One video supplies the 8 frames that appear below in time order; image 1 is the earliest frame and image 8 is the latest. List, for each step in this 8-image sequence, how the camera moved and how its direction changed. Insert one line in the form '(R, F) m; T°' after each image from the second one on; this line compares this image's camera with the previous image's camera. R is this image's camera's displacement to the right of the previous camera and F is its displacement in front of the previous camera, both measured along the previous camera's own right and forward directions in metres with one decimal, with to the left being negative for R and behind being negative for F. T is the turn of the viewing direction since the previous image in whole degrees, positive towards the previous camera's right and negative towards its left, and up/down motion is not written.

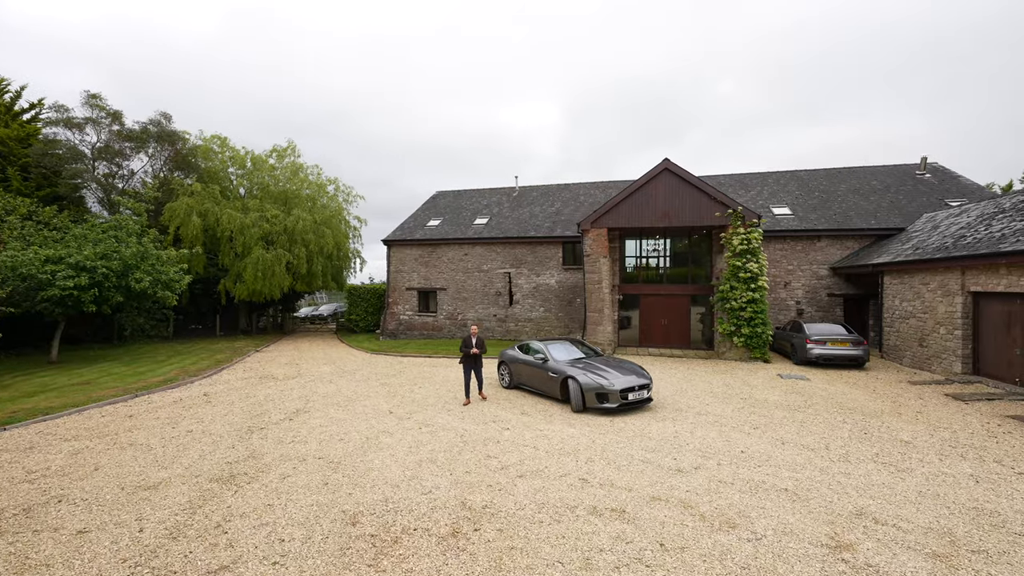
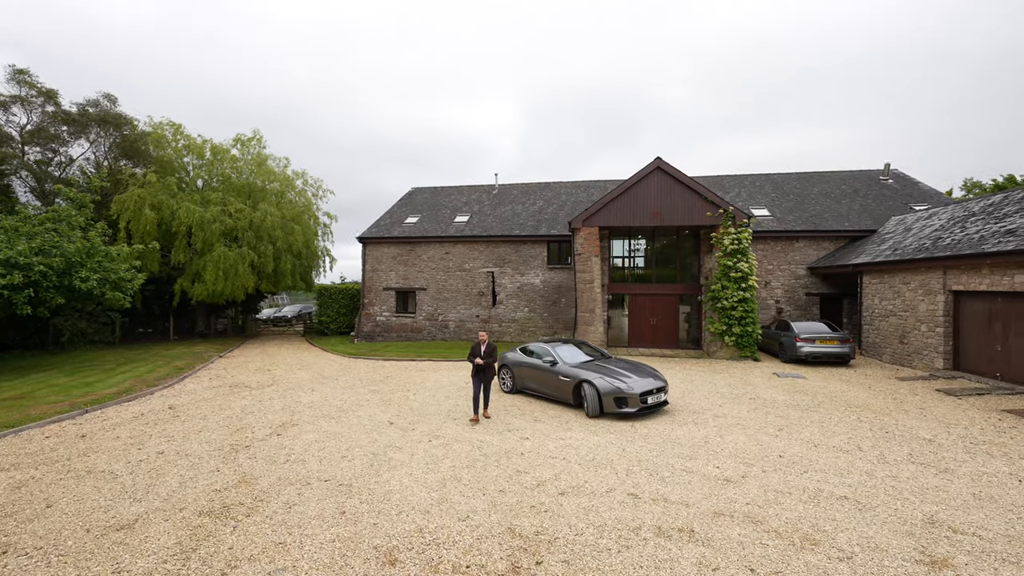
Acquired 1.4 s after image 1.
(-0.9, +0.6) m; +5°
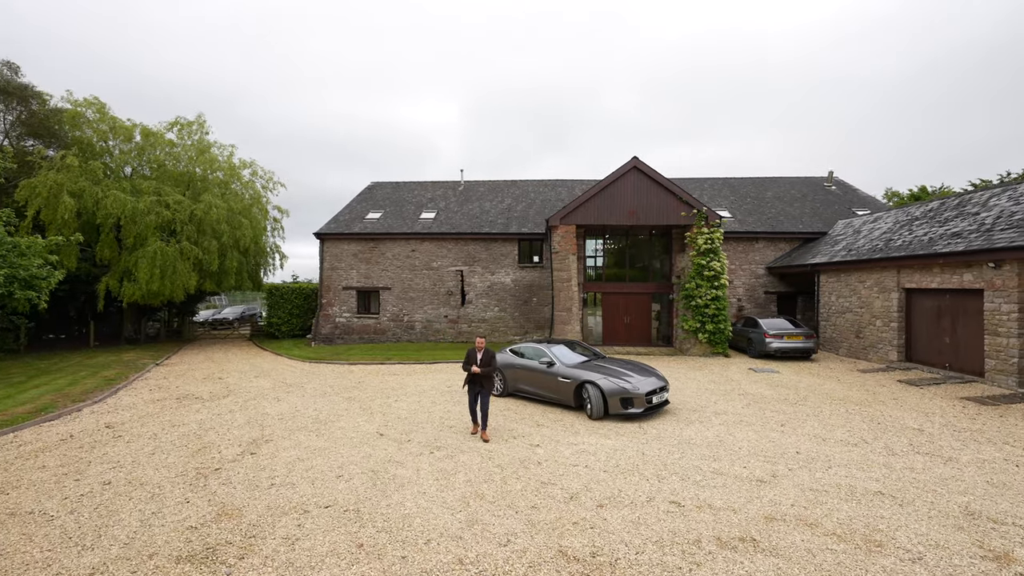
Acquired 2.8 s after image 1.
(-0.9, +0.5) m; +7°
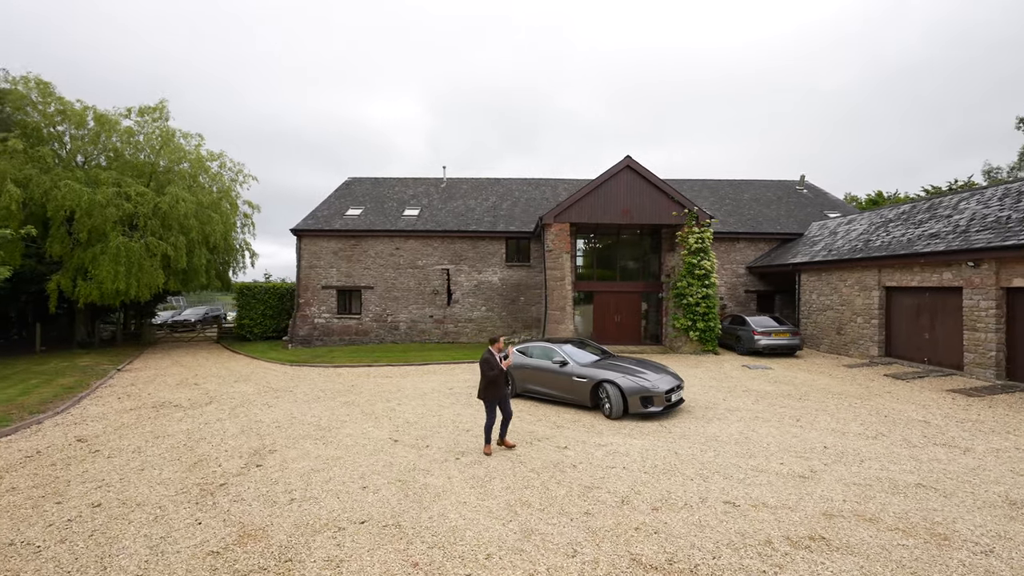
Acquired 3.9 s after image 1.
(-0.9, +0.3) m; +4°
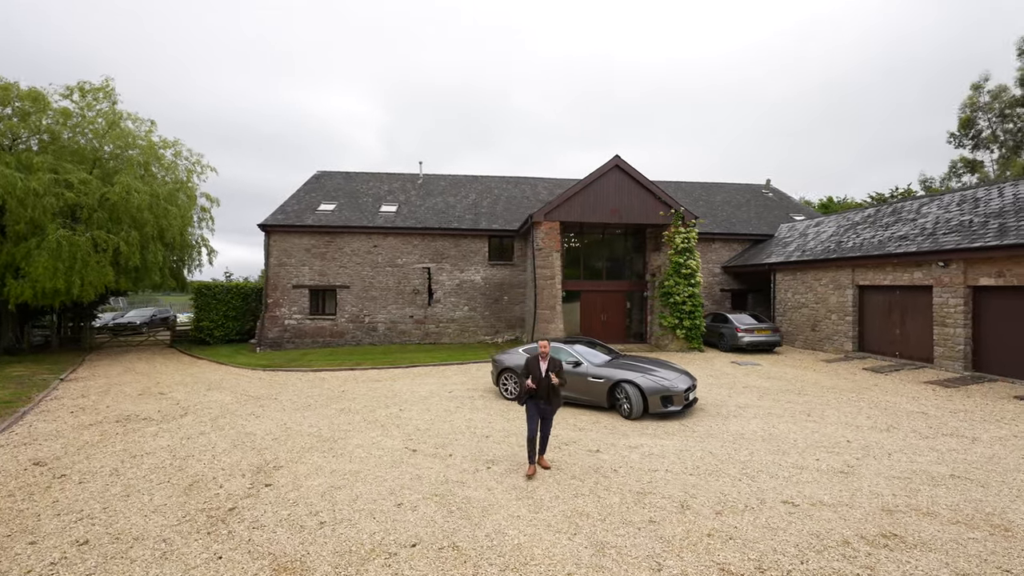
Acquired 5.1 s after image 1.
(-1.0, +0.3) m; +5°
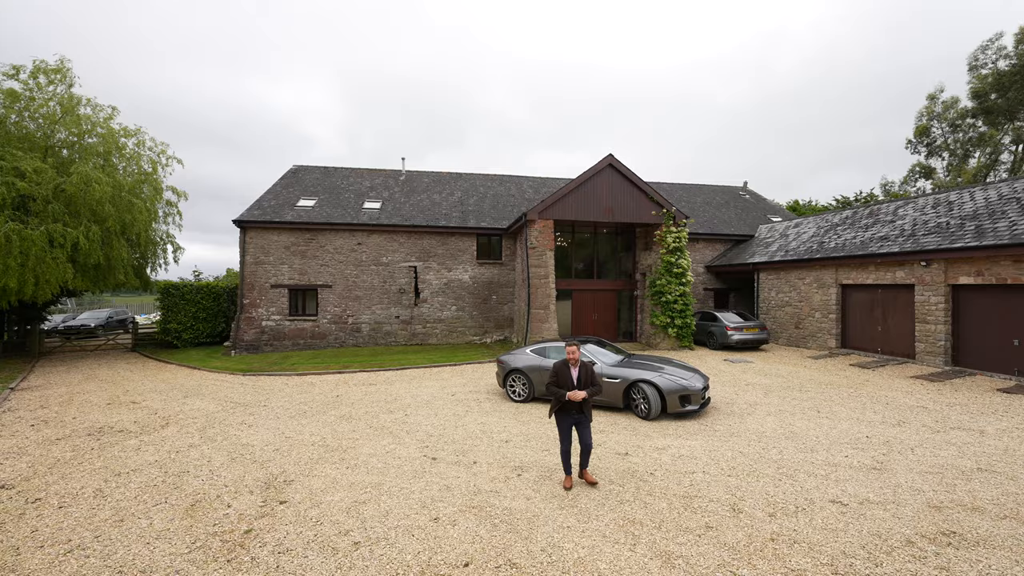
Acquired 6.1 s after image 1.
(-0.8, +0.3) m; +4°
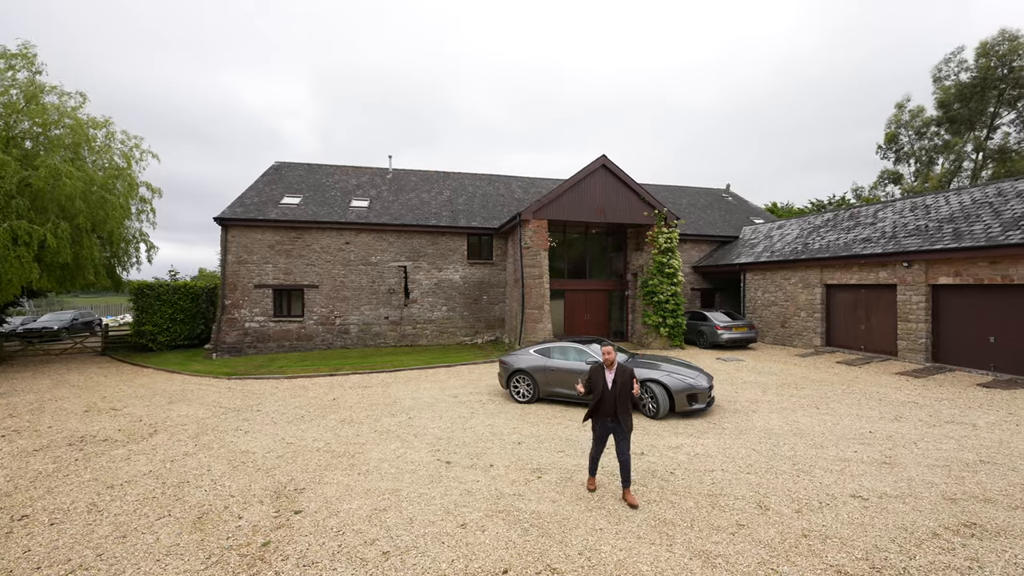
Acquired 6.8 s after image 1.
(-0.5, +0.1) m; +3°
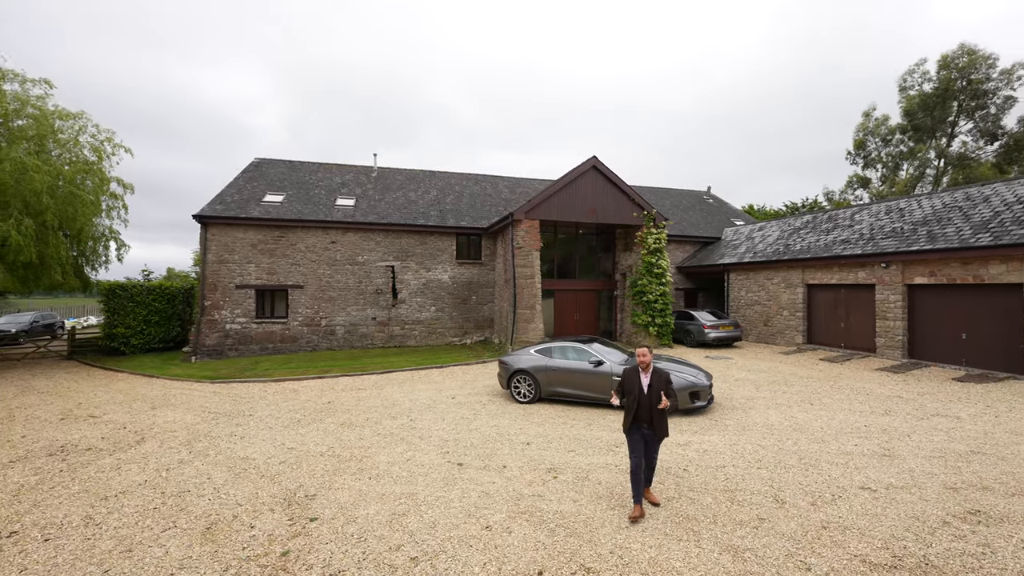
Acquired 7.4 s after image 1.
(-0.5, 0.0) m; +3°
